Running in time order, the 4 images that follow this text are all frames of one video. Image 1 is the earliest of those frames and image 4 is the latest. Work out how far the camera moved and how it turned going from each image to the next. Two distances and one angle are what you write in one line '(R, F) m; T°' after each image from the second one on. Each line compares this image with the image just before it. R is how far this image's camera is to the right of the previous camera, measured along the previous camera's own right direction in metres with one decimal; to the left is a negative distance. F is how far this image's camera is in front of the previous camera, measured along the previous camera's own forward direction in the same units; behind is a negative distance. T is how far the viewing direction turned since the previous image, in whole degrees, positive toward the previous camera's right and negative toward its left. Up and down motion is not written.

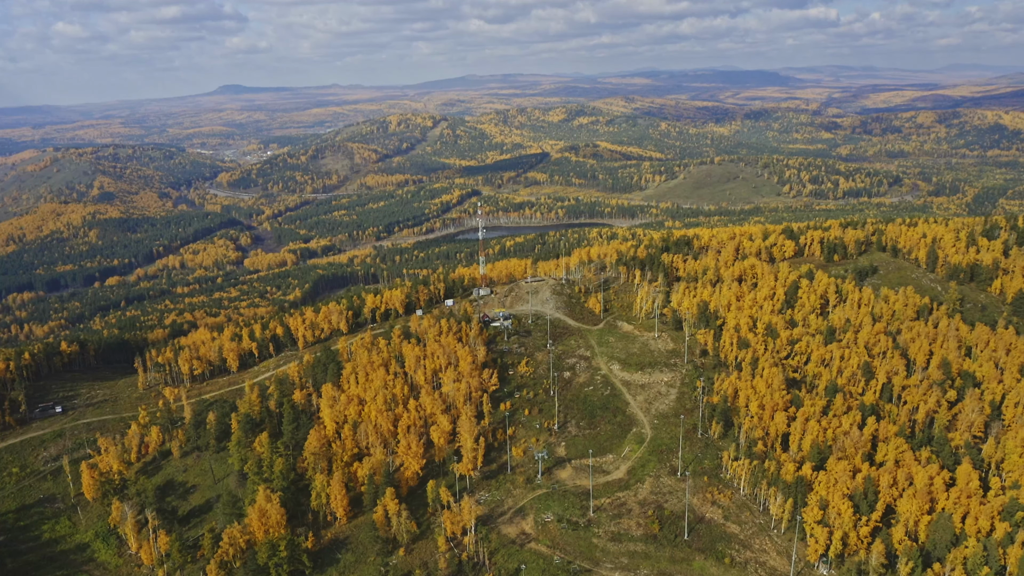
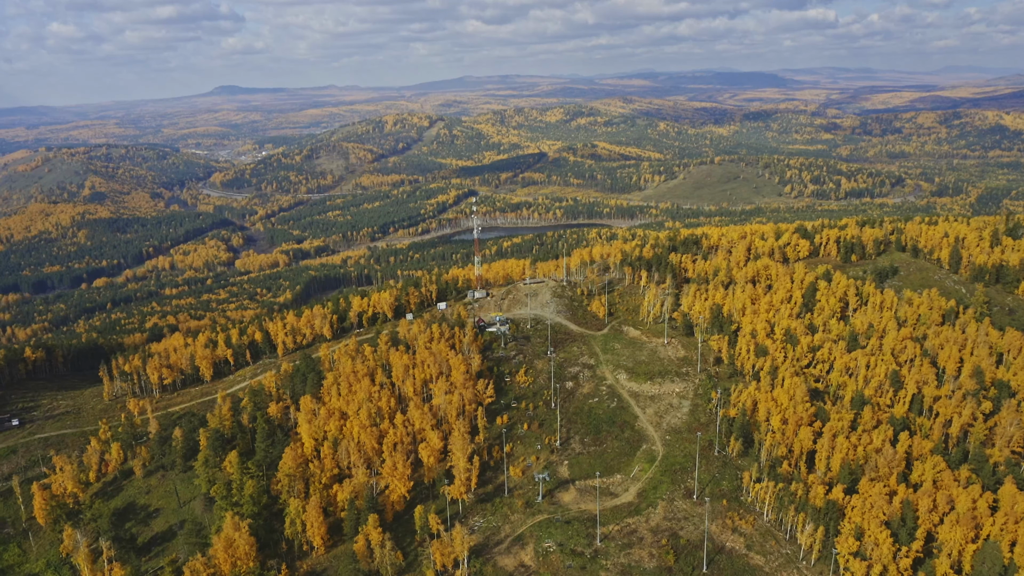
(0.0, +7.4) m; 0°
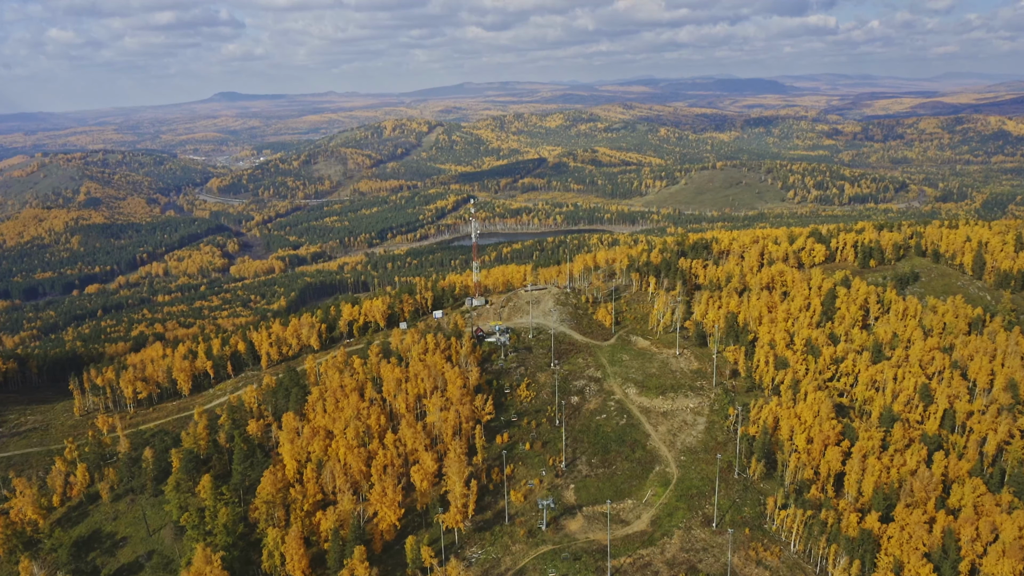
(-0.1, +5.9) m; 0°
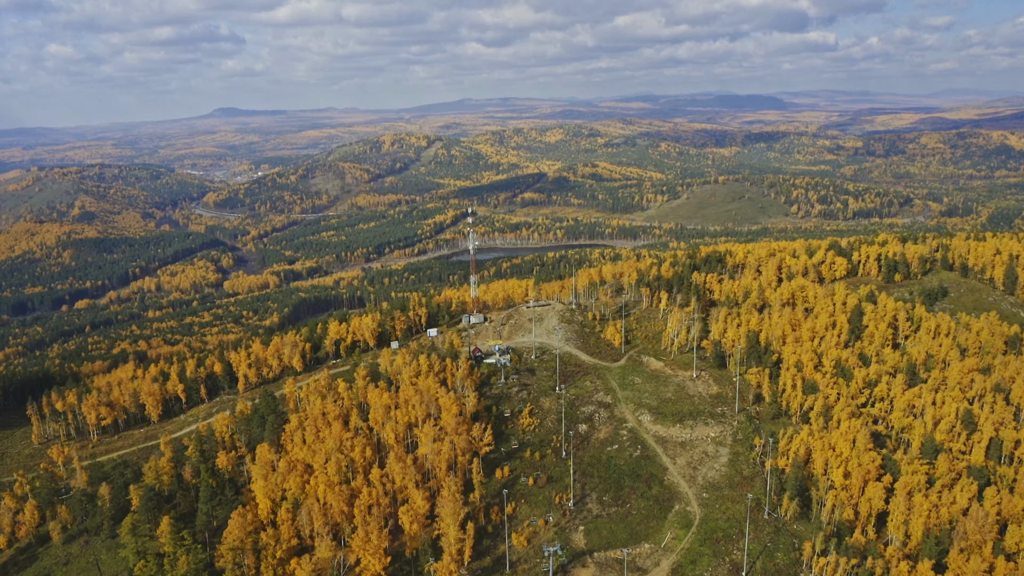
(-0.2, +7.1) m; 0°
